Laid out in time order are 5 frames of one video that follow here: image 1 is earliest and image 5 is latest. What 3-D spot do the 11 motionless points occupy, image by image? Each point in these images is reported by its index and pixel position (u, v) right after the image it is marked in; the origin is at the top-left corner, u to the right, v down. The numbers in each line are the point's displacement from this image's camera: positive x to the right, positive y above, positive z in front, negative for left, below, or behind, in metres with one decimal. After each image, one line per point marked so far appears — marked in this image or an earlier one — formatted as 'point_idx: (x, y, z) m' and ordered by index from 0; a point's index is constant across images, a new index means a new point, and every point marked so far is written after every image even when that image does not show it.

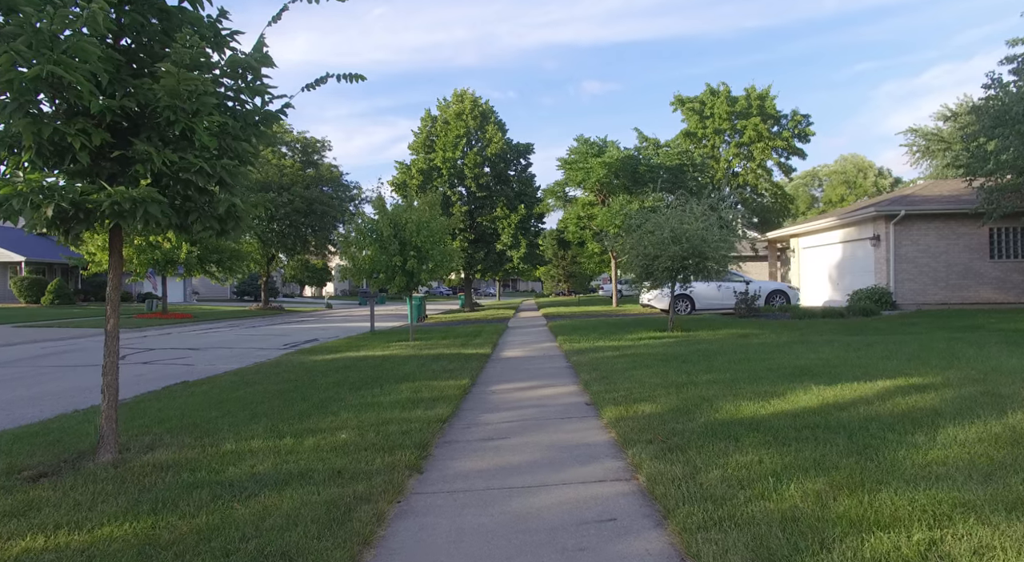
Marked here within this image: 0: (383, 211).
0: (-2.6, +1.4, +14.3) m
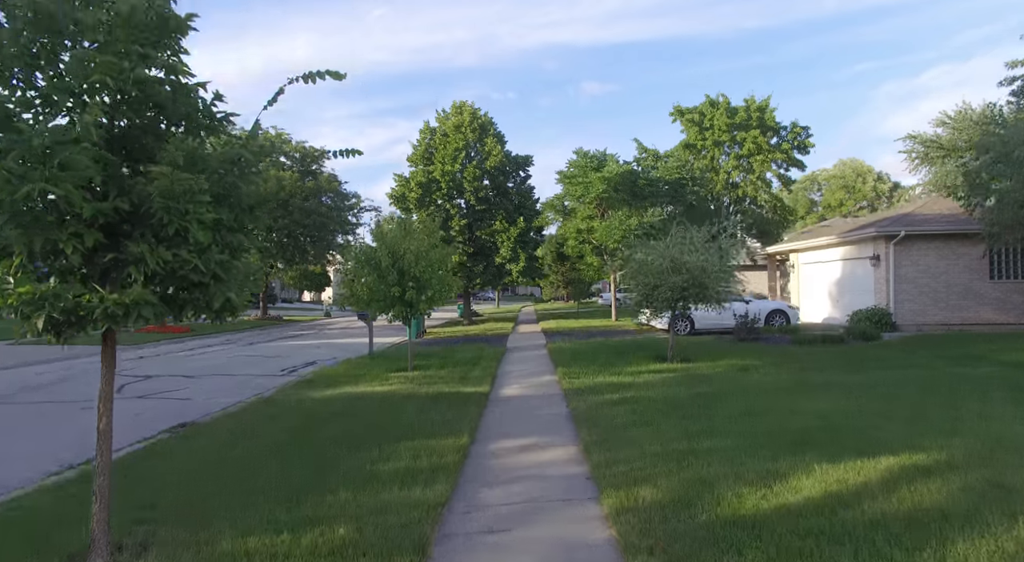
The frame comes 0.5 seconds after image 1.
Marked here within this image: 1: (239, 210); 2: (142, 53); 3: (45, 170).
0: (-2.7, +0.8, +14.2) m
1: (-1.7, +0.4, +4.4) m
2: (-2.0, +1.2, +3.8) m
3: (-2.3, +0.5, +3.5) m
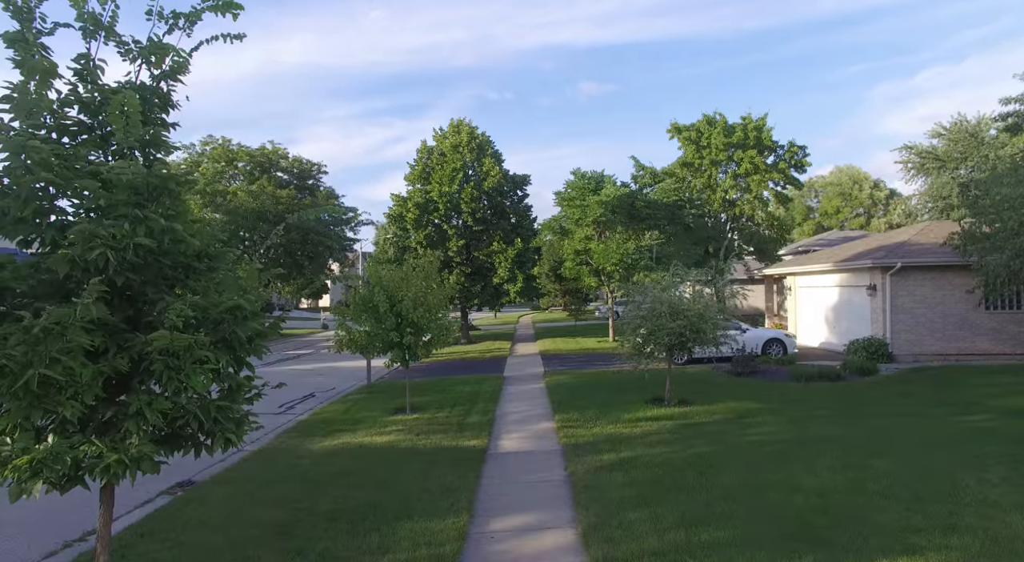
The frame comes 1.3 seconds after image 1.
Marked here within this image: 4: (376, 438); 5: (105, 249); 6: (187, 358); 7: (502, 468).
0: (-2.7, -0.1, +14.2) m
1: (-1.7, -0.4, +4.4) m
2: (-2.0, +0.4, +3.8) m
3: (-2.3, -0.3, +3.5) m
4: (-2.4, -2.8, +12.4) m
5: (-2.2, +0.2, +3.7) m
6: (-1.9, -0.4, +4.0) m
7: (-0.2, -2.7, +10.0) m
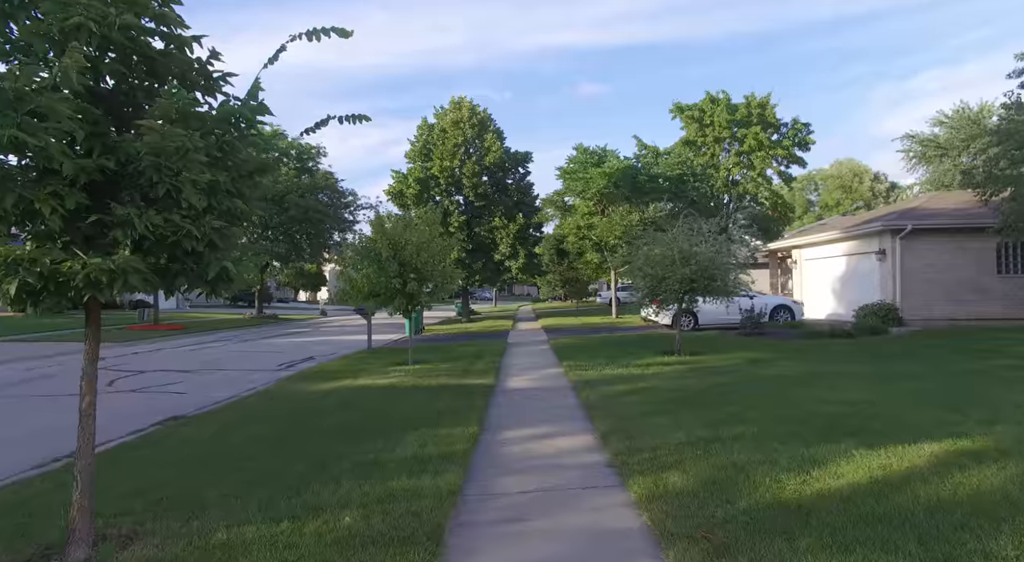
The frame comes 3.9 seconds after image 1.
0: (-2.6, +1.0, +13.8) m
1: (-1.6, +0.6, +4.0) m
2: (-1.9, +1.4, +3.5) m
3: (-2.2, +0.7, +3.1) m
4: (-2.3, -1.7, +12.0) m
5: (-2.0, +1.2, +3.3) m
6: (-1.7, +0.6, +3.6) m
7: (0.0, -1.6, +9.7) m
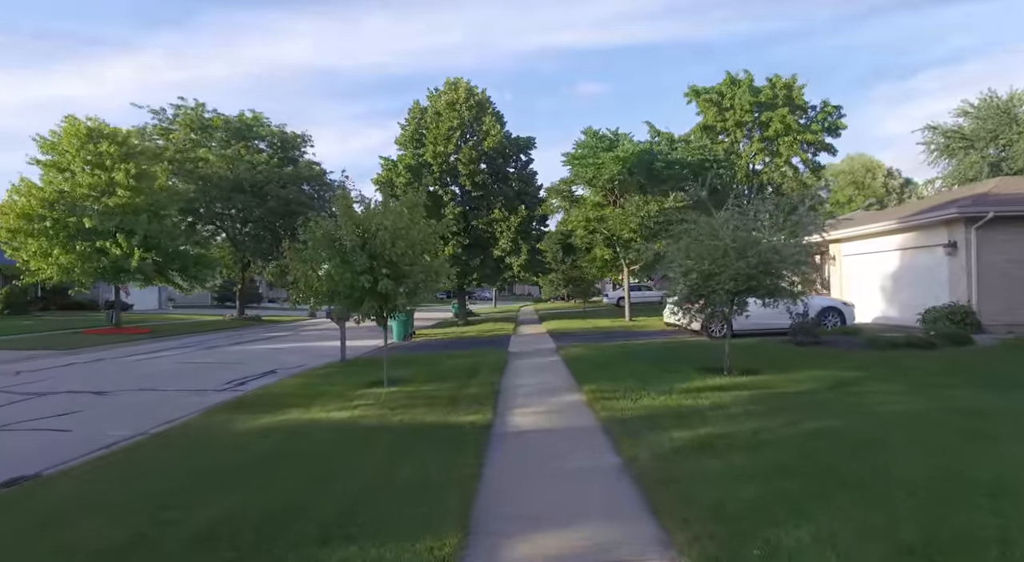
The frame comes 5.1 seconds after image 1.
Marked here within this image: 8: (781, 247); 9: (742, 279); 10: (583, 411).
0: (-2.5, +1.0, +10.6) m
1: (-1.5, +0.7, +0.8) m
2: (-1.9, +1.5, +0.3) m
3: (-2.2, +0.8, -0.1) m
4: (-2.3, -1.7, +8.8) m
5: (-2.0, +1.3, +0.1) m
6: (-1.7, +0.7, +0.4) m
7: (0.0, -1.6, +6.5) m
8: (+4.2, +0.5, +10.9) m
9: (+3.6, 0.0, +10.8) m
10: (+0.9, -1.6, +8.4) m
